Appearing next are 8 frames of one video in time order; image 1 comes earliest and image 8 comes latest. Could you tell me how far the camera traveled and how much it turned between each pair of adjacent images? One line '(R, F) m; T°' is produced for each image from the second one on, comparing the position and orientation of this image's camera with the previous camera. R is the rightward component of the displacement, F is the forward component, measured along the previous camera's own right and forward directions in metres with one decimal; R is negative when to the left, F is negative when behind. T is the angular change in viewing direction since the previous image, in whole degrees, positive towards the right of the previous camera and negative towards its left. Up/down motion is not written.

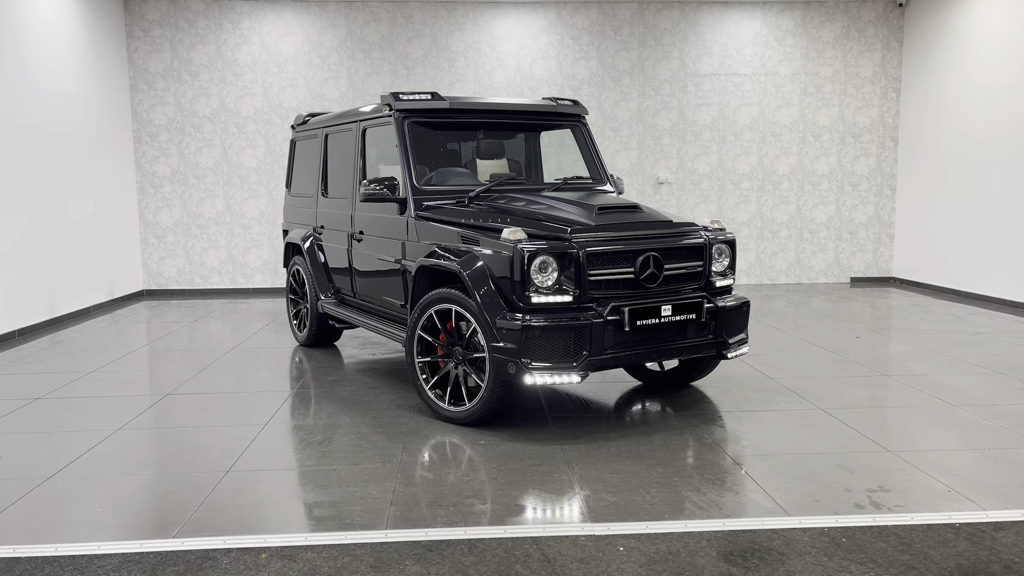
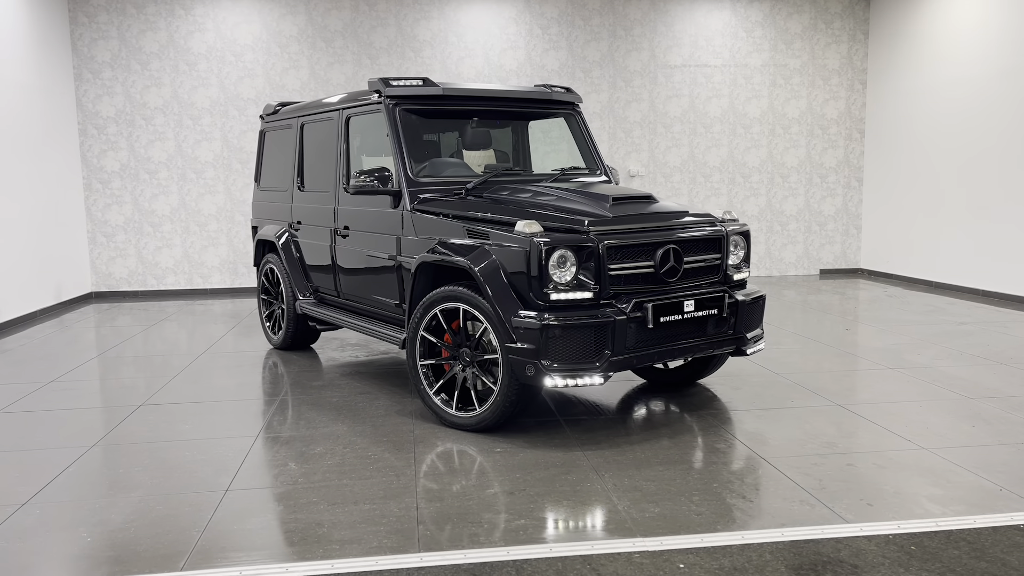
(-0.3, +0.3) m; +4°
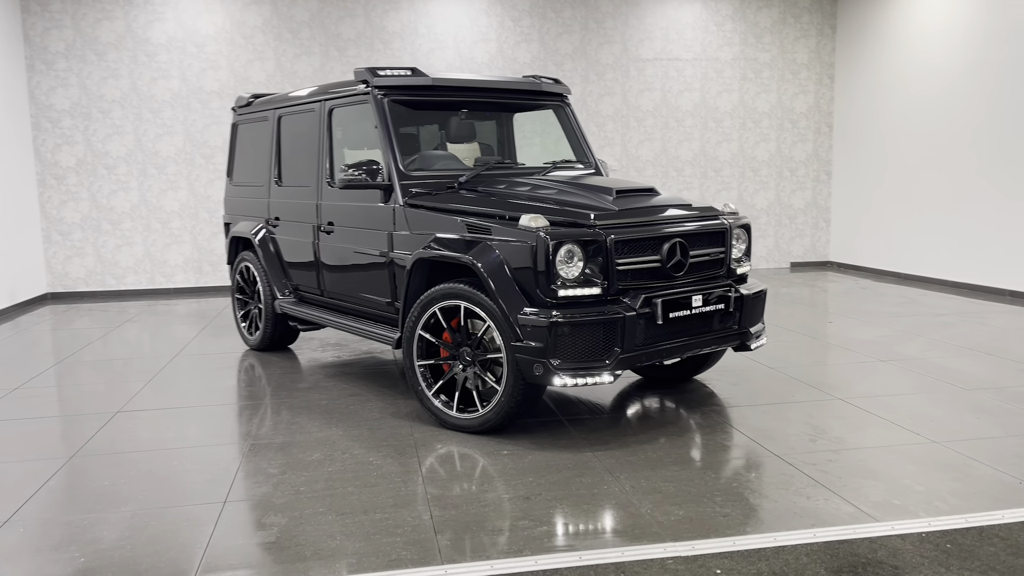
(-0.2, +0.1) m; +3°
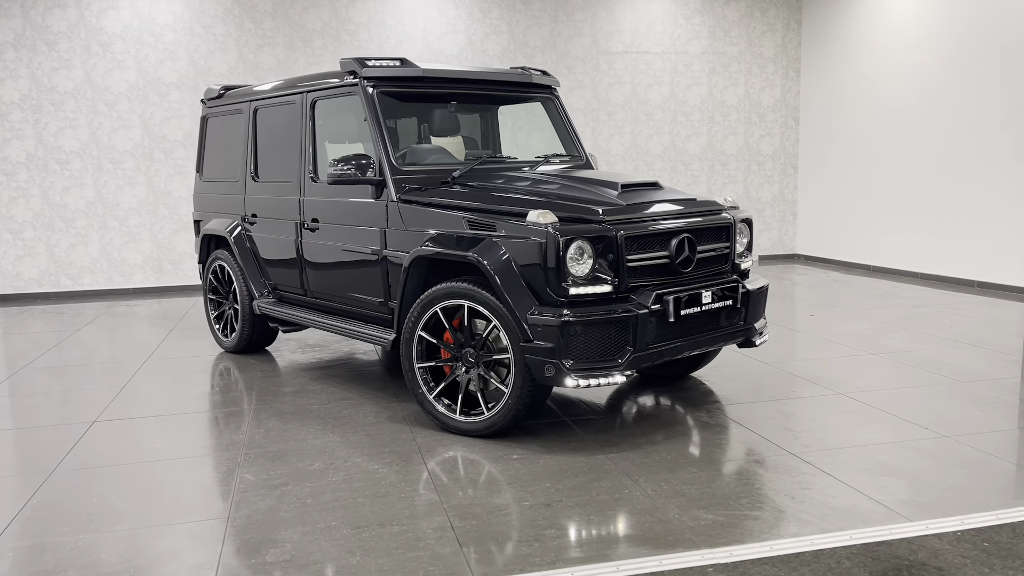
(-0.2, +0.1) m; +3°
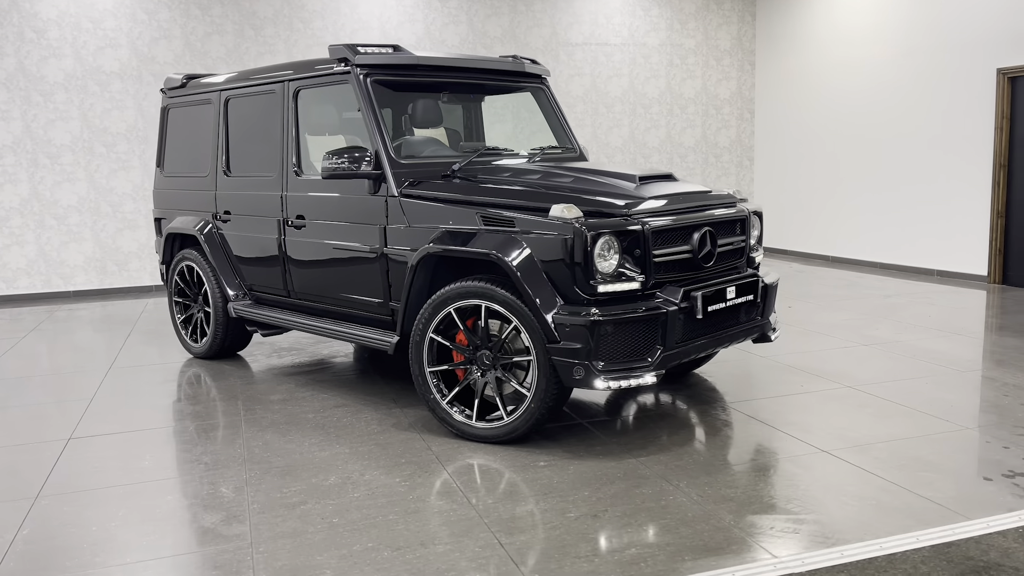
(-0.4, +0.2) m; +5°
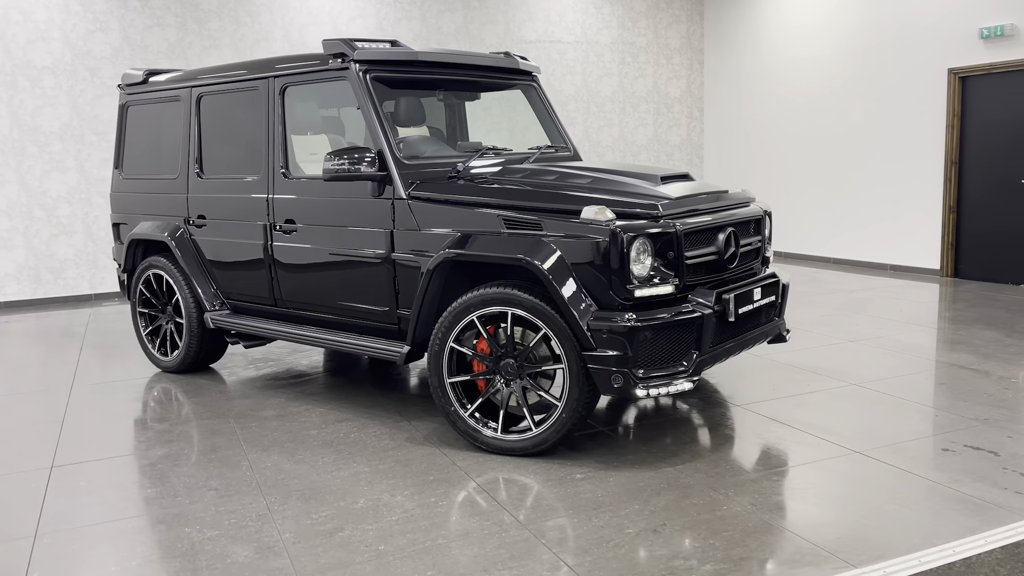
(-0.4, +0.2) m; +5°
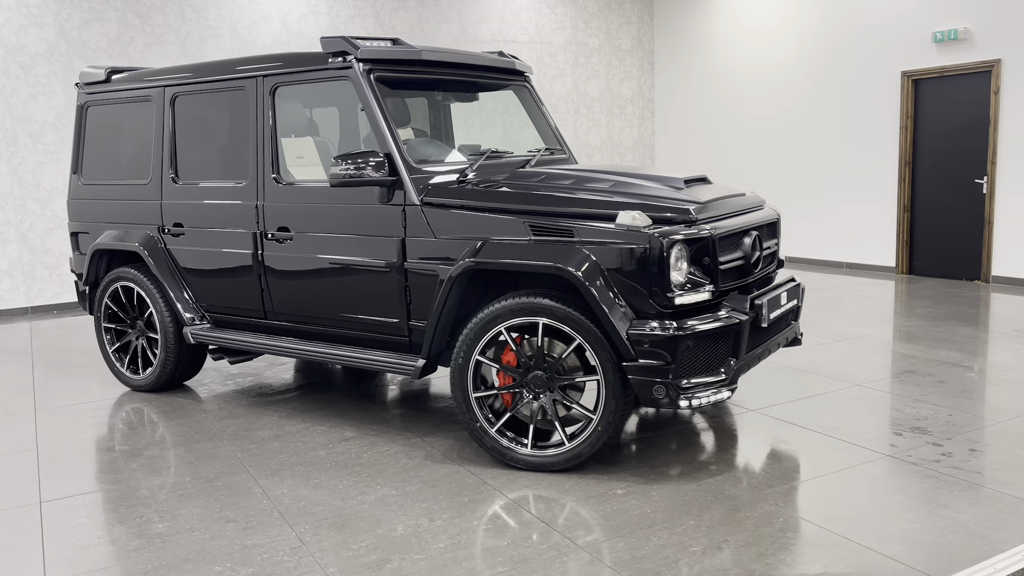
(-0.4, +0.2) m; +5°
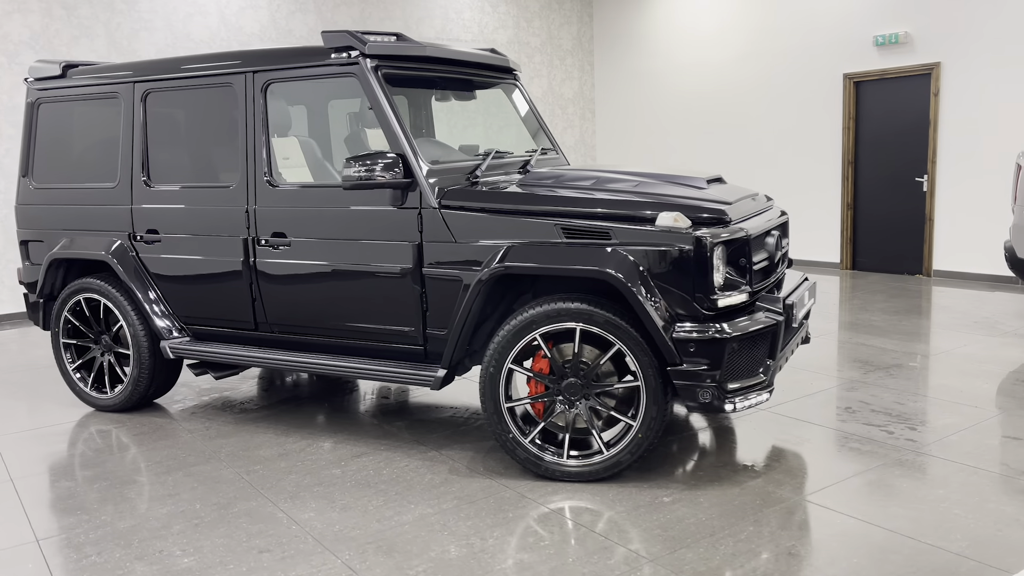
(-0.5, +0.1) m; +6°
